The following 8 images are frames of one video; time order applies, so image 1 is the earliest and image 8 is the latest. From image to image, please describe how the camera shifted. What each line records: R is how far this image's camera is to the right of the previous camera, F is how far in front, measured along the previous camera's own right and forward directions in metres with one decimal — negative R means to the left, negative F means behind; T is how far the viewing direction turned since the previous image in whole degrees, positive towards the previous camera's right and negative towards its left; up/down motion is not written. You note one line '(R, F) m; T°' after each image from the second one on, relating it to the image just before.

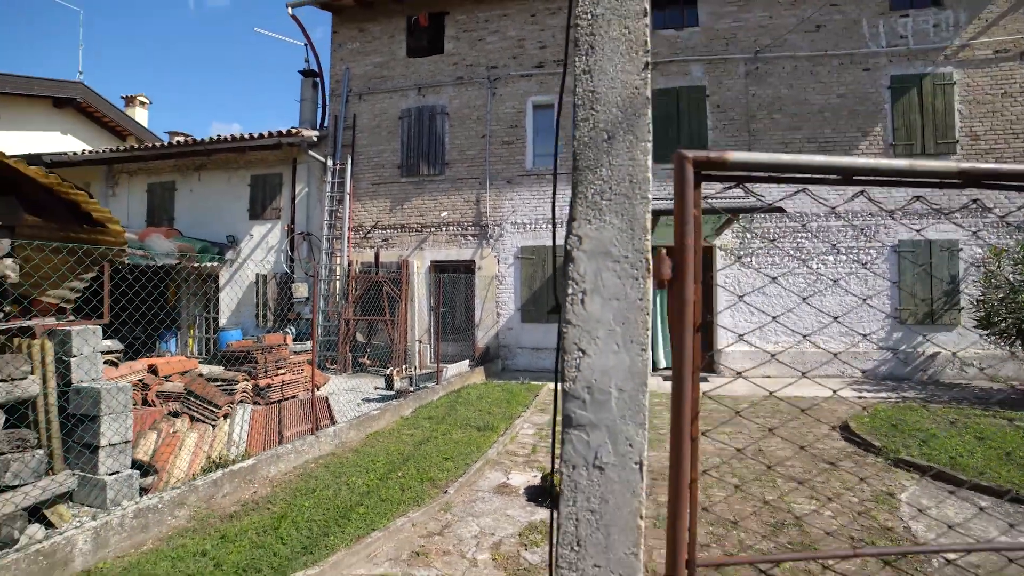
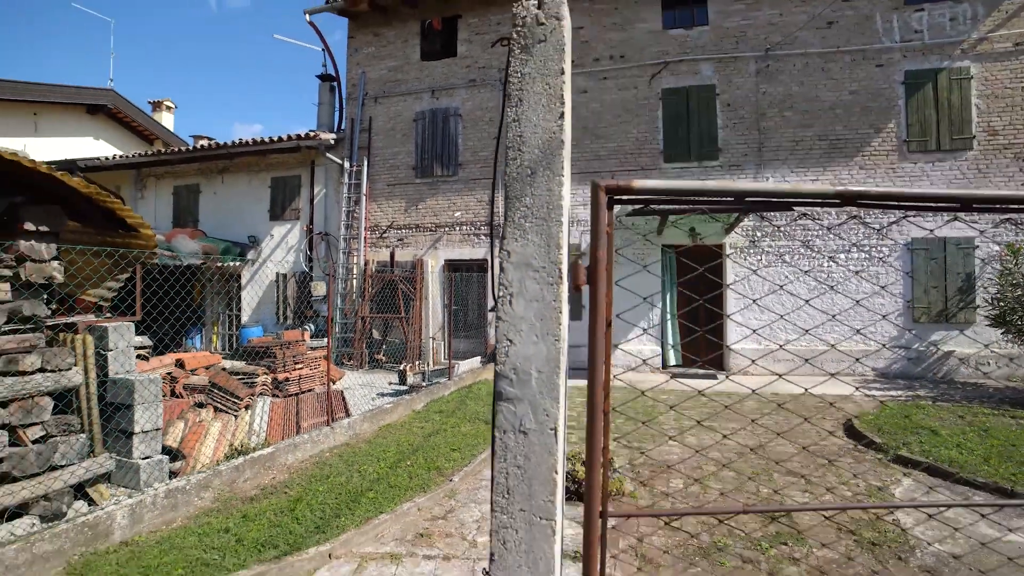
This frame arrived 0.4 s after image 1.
(+0.1, -0.2) m; -2°
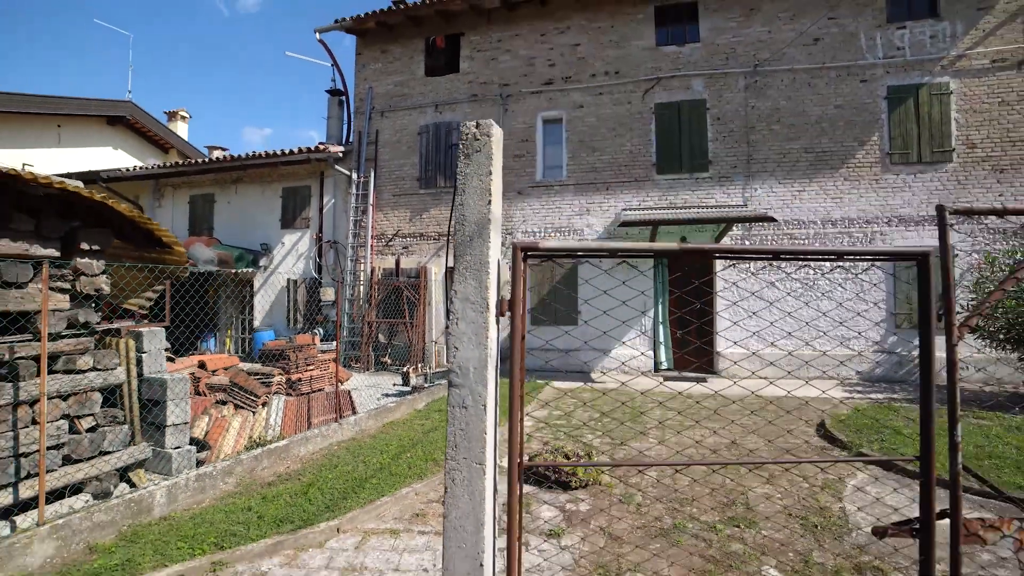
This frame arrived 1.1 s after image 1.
(+0.2, -0.4) m; -1°
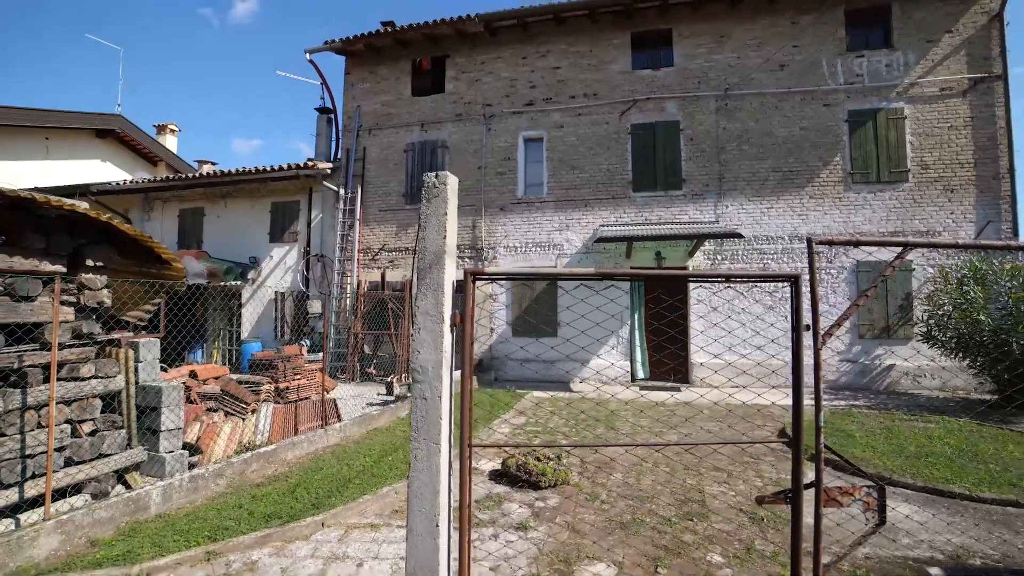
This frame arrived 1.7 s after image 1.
(+0.1, -0.3) m; +1°
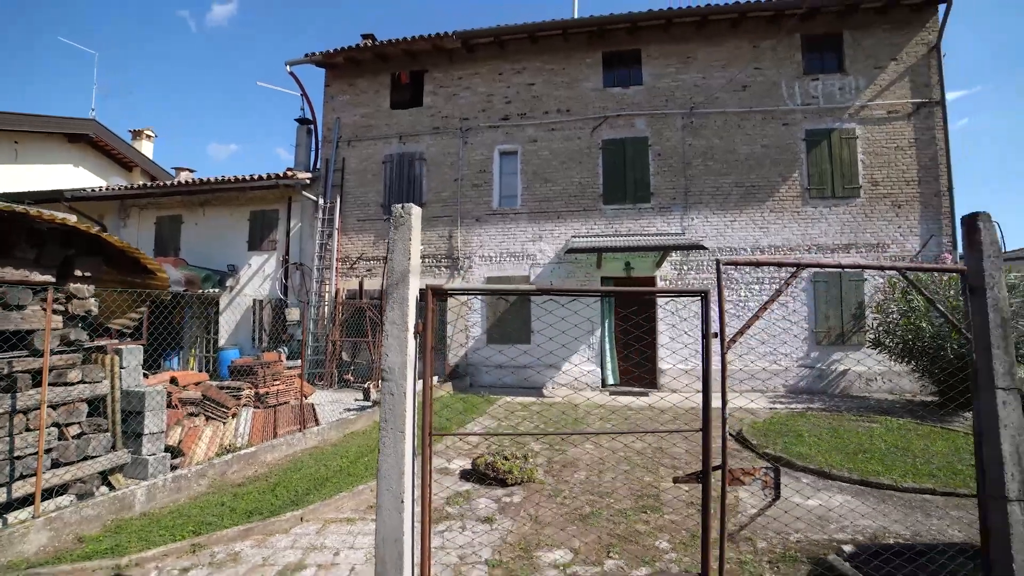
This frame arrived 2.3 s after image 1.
(+0.1, -0.3) m; +2°
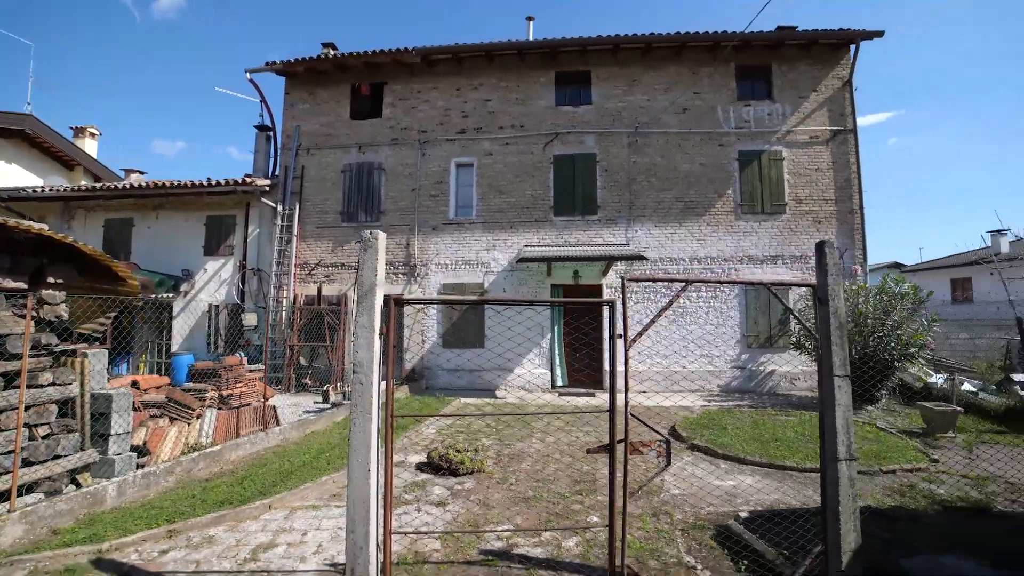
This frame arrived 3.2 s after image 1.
(+0.1, -0.5) m; +5°
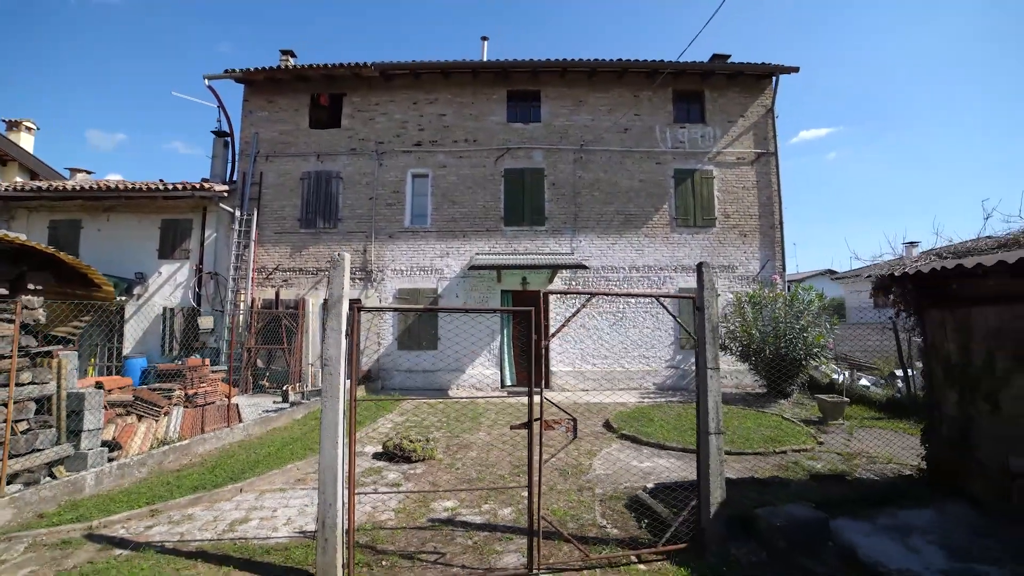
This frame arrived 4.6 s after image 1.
(+0.1, -0.7) m; +5°
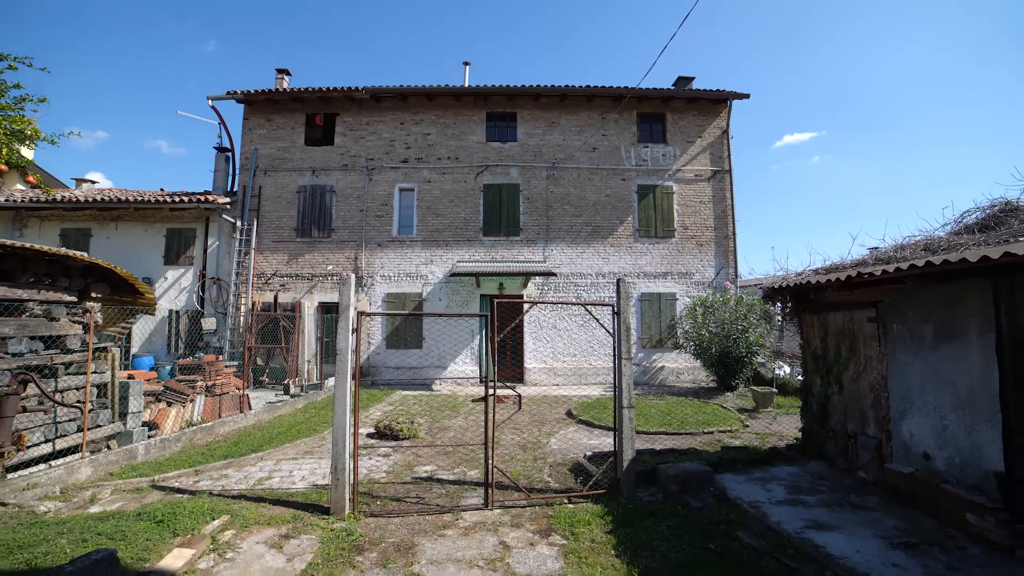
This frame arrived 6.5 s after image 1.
(+0.2, -1.2) m; +1°
